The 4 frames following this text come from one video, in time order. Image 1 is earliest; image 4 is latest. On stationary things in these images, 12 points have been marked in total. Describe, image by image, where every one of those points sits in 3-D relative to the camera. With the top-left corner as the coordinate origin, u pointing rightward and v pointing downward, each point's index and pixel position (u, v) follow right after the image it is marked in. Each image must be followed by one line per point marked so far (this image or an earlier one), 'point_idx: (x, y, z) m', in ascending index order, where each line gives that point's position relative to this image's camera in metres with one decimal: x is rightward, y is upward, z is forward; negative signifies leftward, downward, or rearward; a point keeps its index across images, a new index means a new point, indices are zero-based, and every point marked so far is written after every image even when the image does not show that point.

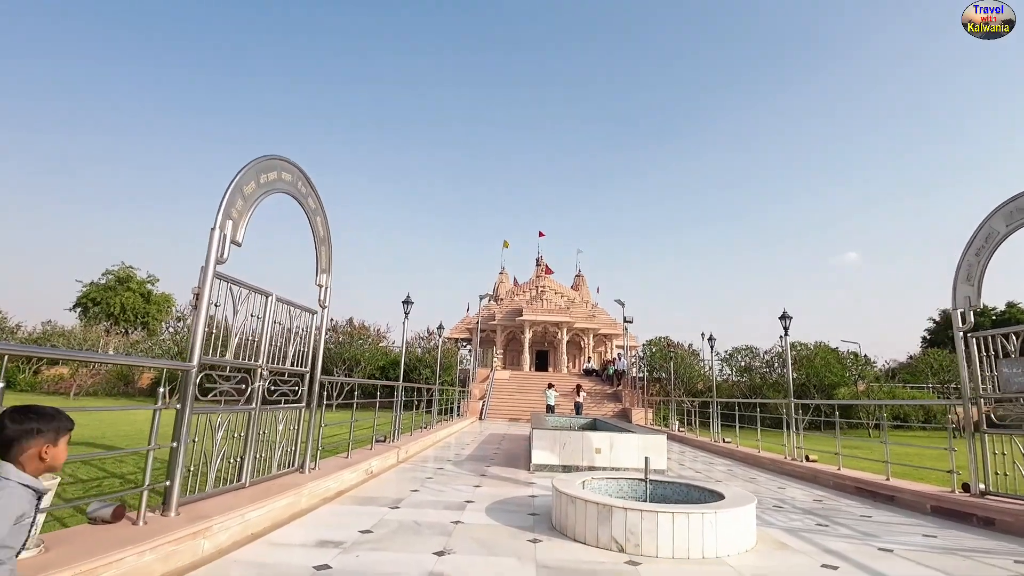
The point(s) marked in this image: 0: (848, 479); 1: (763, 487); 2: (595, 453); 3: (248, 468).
0: (+3.7, -2.1, +6.6) m
1: (+2.7, -2.2, +6.6) m
2: (+1.0, -1.9, +7.1) m
3: (-1.9, -1.3, +4.3) m
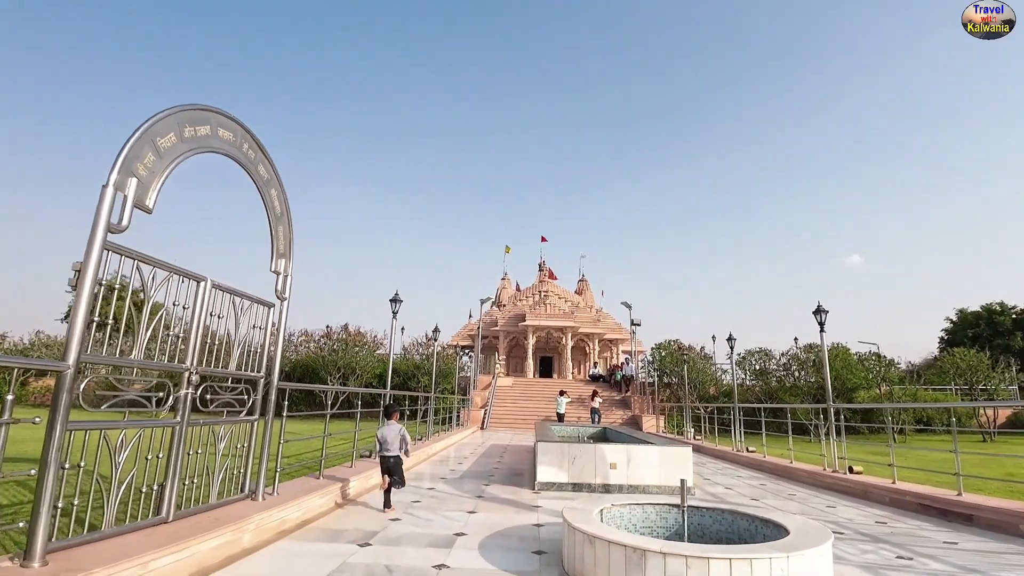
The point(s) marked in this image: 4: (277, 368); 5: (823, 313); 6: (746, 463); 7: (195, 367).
0: (+3.7, -1.9, +5.6) m
1: (+2.8, -2.0, +5.7) m
2: (+1.0, -1.8, +6.1) m
3: (-1.9, -1.2, +3.4) m
4: (-1.7, -0.6, +4.5) m
5: (+3.9, -0.3, +7.6) m
6: (+3.4, -2.5, +8.8) m
7: (-1.8, -0.5, +3.5) m
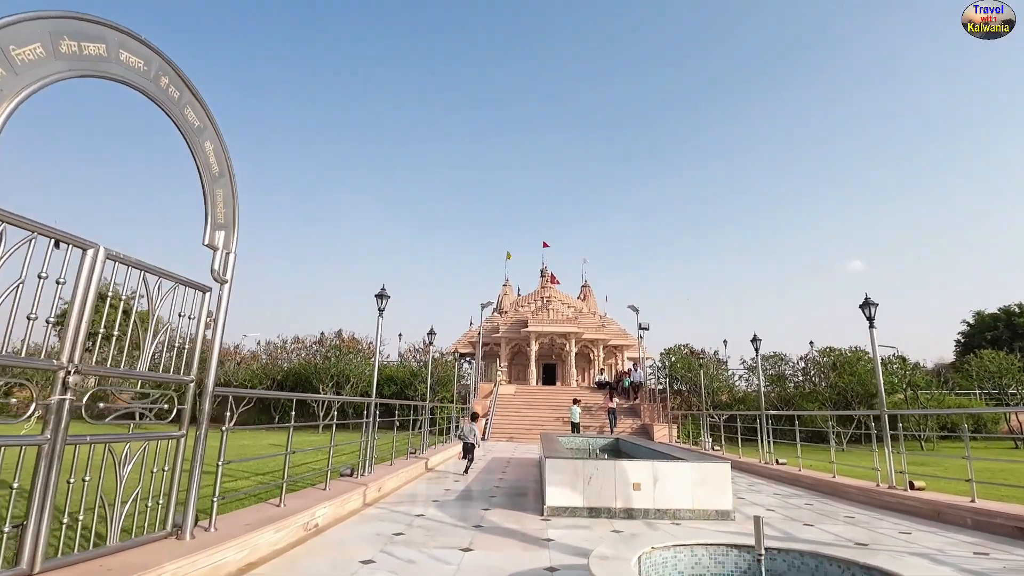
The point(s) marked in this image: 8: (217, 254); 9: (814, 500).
0: (+3.7, -1.8, +4.6) m
1: (+2.8, -1.9, +4.7) m
2: (+1.0, -1.7, +5.1) m
3: (-1.9, -1.0, +2.4) m
4: (-1.7, -0.5, +3.5) m
5: (+3.9, -0.2, +6.6) m
6: (+3.5, -2.4, +7.8) m
7: (-1.8, -0.3, +2.6) m
8: (-1.7, +0.2, +3.5) m
9: (+3.1, -2.2, +6.4) m
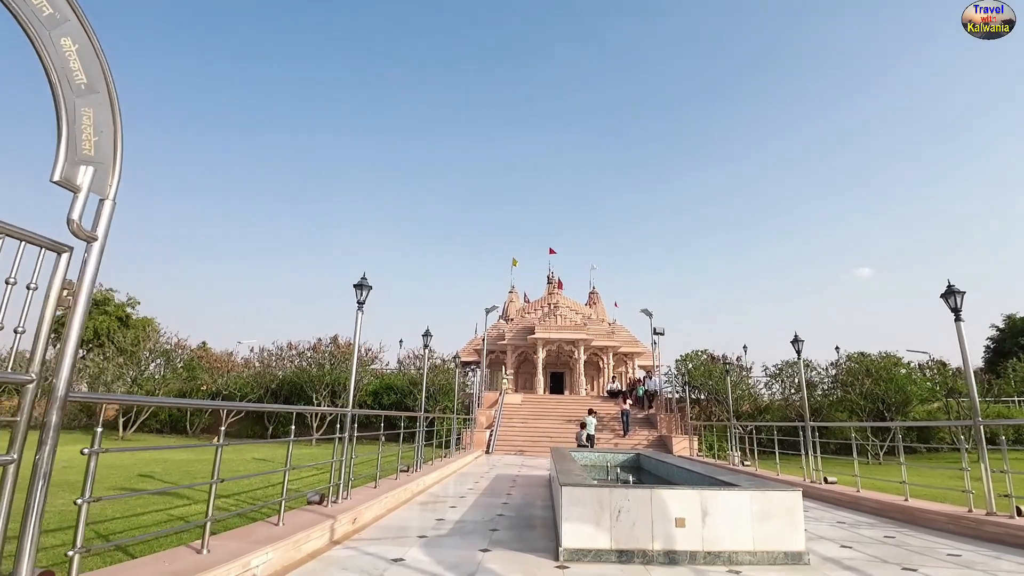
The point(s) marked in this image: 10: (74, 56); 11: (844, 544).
0: (+3.7, -1.6, +3.4) m
1: (+2.8, -1.7, +3.5) m
2: (+1.1, -1.5, +3.9) m
3: (-1.9, -0.9, +1.3) m
4: (-1.7, -0.3, +2.4) m
5: (+3.9, -0.1, +5.4) m
6: (+3.5, -2.3, +6.6) m
7: (-1.8, -0.1, +1.4) m
8: (-1.7, +0.4, +2.4) m
9: (+3.2, -2.1, +5.2) m
10: (-1.7, +0.9, +2.4) m
11: (+2.5, -2.0, +4.7) m
